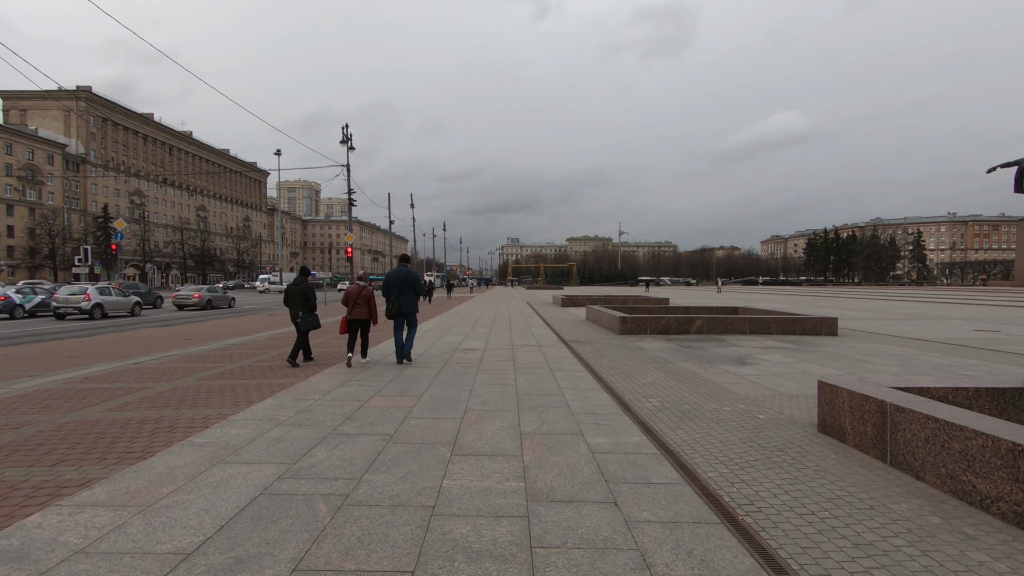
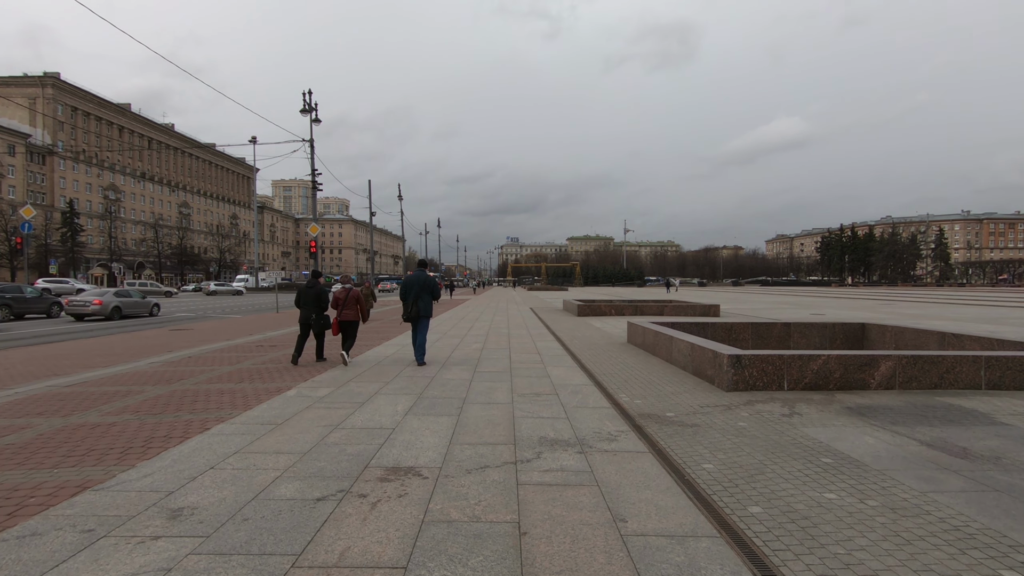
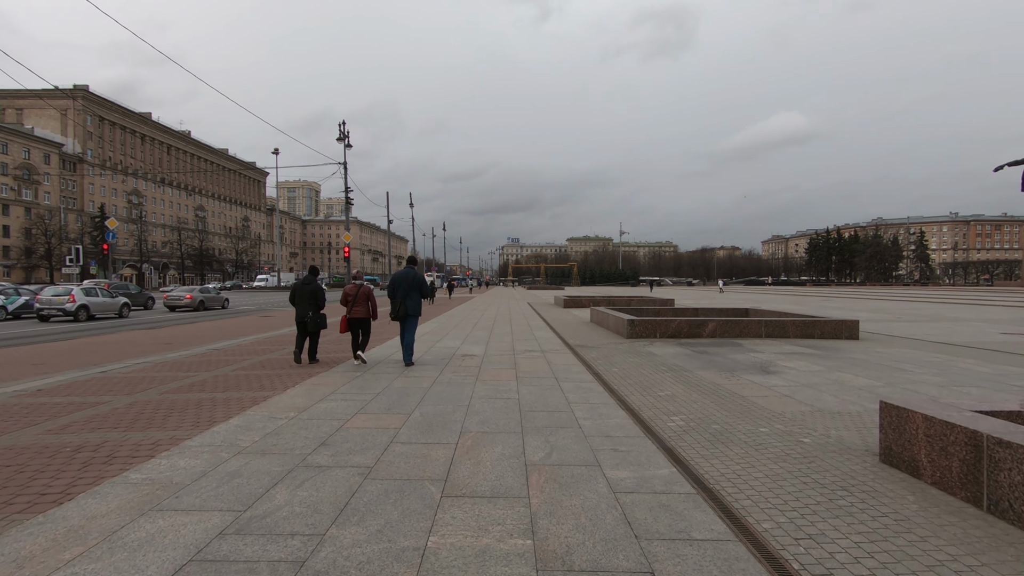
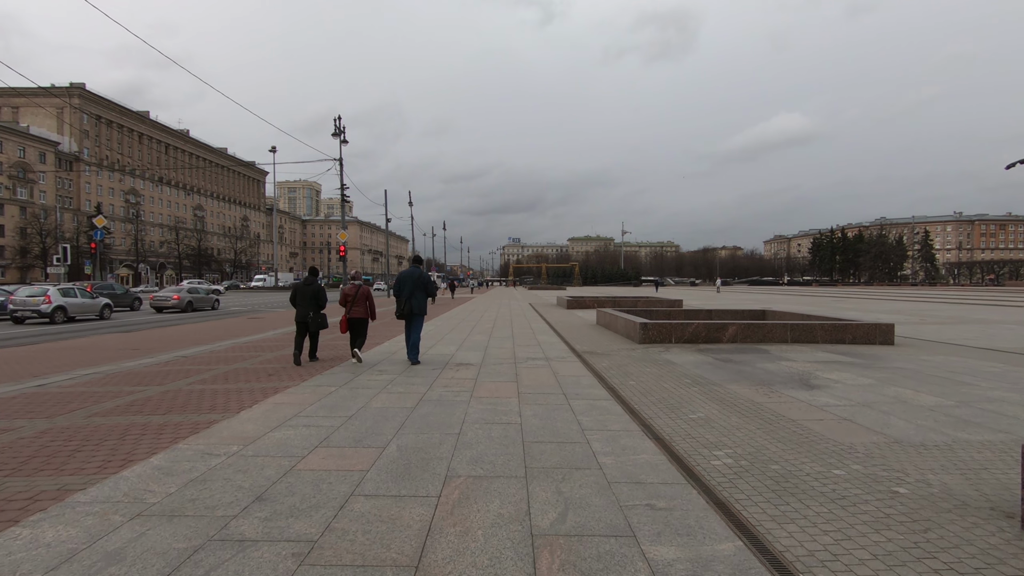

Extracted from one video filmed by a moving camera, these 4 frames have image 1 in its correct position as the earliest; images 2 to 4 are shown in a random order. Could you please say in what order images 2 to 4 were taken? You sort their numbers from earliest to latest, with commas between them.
3, 4, 2
